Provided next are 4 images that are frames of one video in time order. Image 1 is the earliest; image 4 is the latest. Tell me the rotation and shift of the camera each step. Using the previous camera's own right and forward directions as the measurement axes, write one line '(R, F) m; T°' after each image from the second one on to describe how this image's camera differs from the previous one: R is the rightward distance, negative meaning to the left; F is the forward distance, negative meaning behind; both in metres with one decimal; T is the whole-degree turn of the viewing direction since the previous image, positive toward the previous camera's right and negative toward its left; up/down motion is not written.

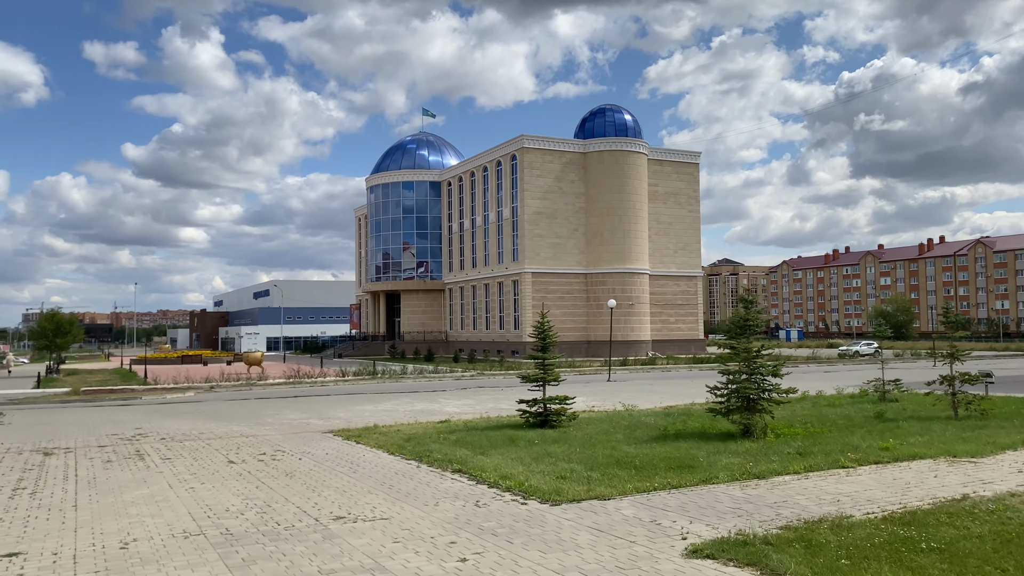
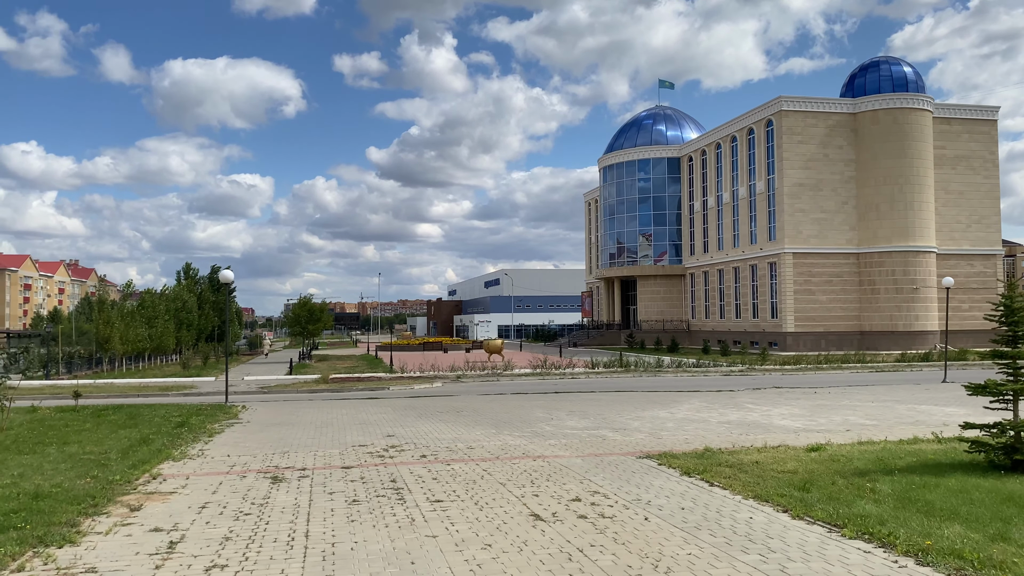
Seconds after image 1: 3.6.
(-2.1, +4.5) m; -15°
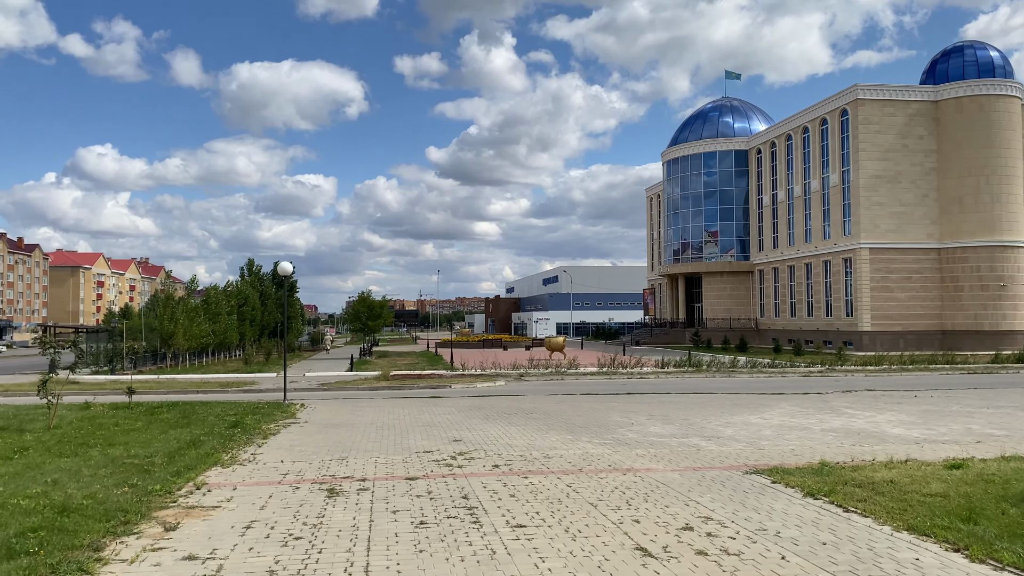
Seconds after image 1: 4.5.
(-0.3, +1.2) m; -4°
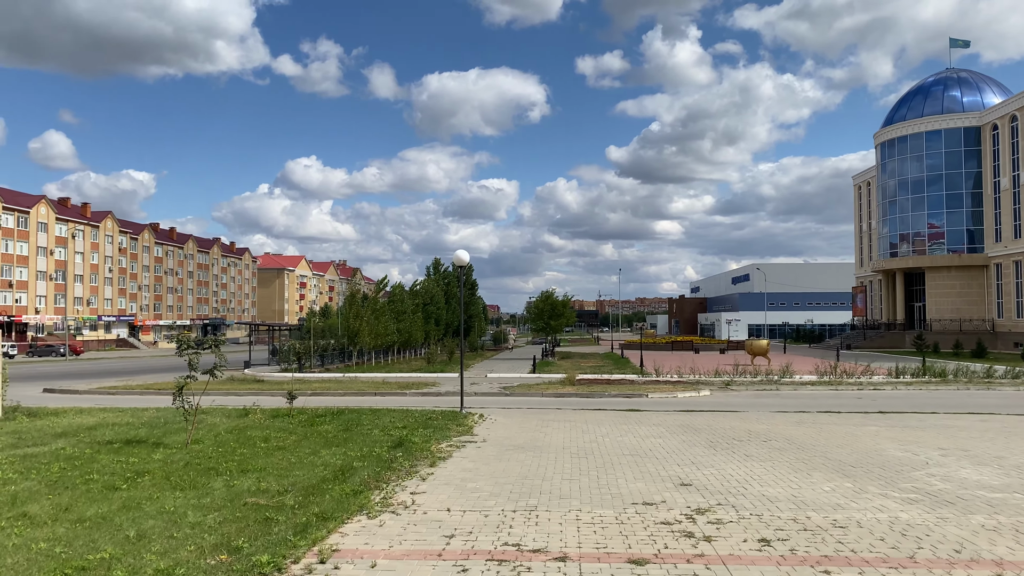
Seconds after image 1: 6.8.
(-0.7, +3.1) m; -12°
